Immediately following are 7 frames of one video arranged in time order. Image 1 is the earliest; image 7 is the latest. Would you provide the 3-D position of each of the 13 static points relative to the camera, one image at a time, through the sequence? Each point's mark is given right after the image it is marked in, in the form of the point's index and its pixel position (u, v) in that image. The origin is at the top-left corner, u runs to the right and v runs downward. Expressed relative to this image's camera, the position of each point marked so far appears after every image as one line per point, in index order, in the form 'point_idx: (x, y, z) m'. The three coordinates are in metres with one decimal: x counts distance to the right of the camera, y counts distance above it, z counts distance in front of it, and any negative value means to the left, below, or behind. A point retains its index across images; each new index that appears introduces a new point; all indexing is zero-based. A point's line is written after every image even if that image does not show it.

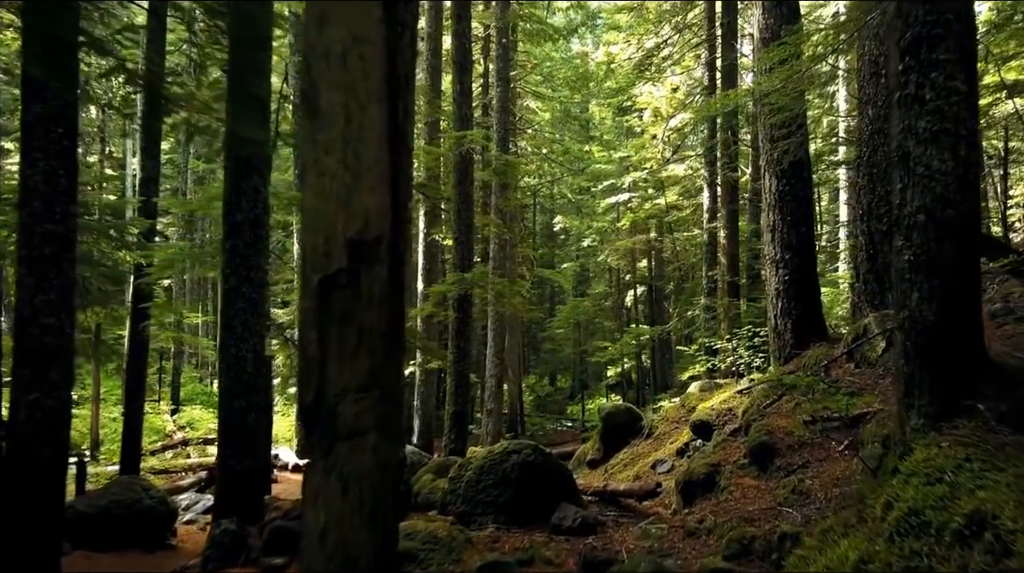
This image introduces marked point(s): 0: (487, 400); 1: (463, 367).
0: (-0.7, -3.1, +18.2) m
1: (-0.8, -1.3, +11.2) m
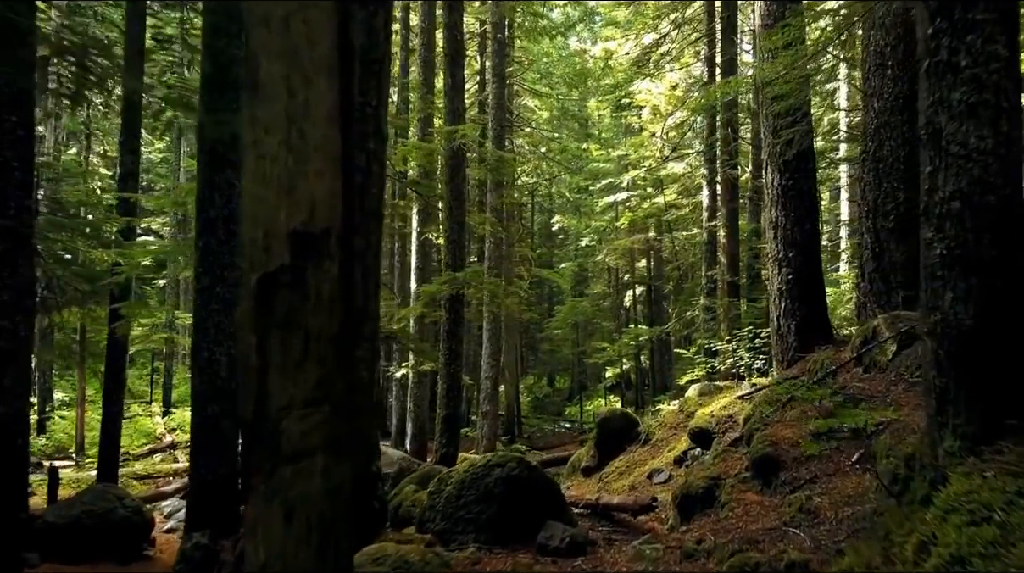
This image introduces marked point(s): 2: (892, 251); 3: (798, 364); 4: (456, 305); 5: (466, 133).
0: (-0.8, -3.1, +17.9) m
1: (-0.9, -1.3, +10.9) m
2: (+4.7, +0.4, +8.4) m
3: (+3.2, -0.9, +7.5) m
4: (-0.9, -0.3, +11.1) m
5: (-0.7, +2.5, +10.8) m
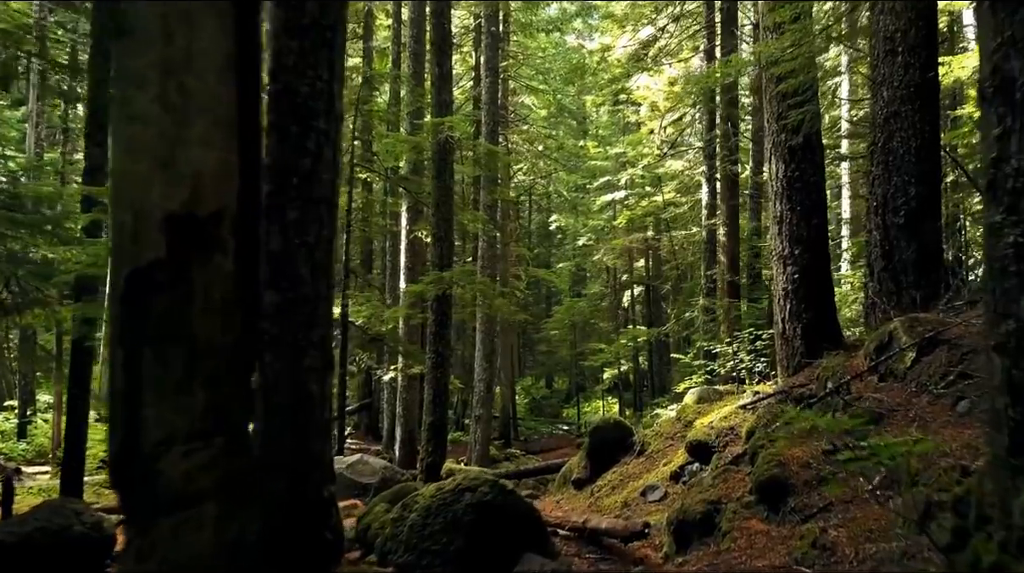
0: (-0.9, -3.1, +17.4) m
1: (-1.1, -1.3, +10.4) m
2: (+4.6, +0.4, +7.9) m
3: (+3.0, -0.9, +7.0) m
4: (-1.1, -0.3, +10.6) m
5: (-0.9, +2.5, +10.3) m
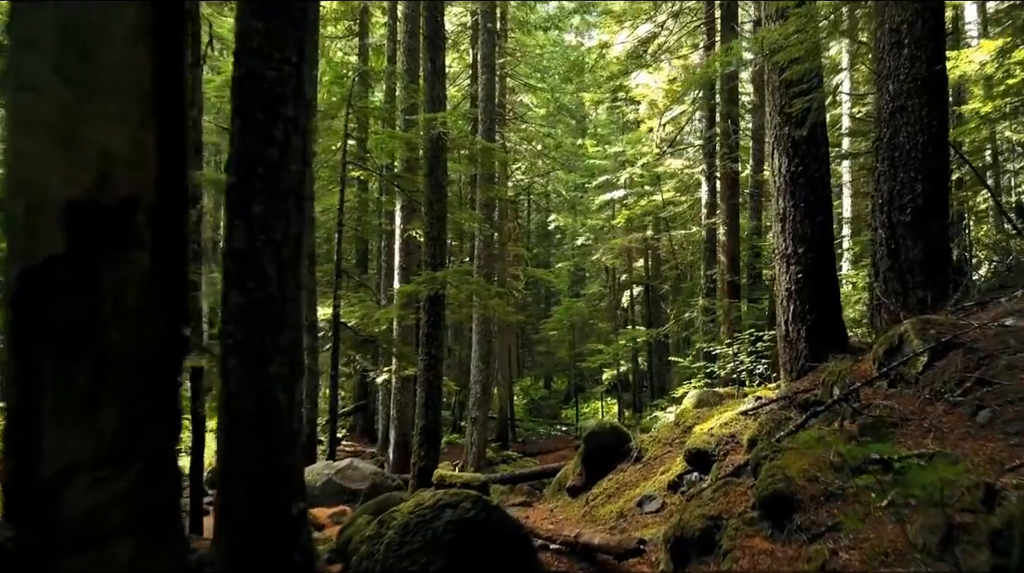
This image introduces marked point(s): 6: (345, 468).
0: (-1.0, -3.1, +17.1) m
1: (-1.2, -1.3, +10.1) m
2: (+4.5, +0.4, +7.6) m
3: (+2.9, -0.9, +6.7) m
4: (-1.2, -0.3, +10.3) m
5: (-1.0, +2.5, +10.0) m
6: (-2.3, -2.5, +9.3) m
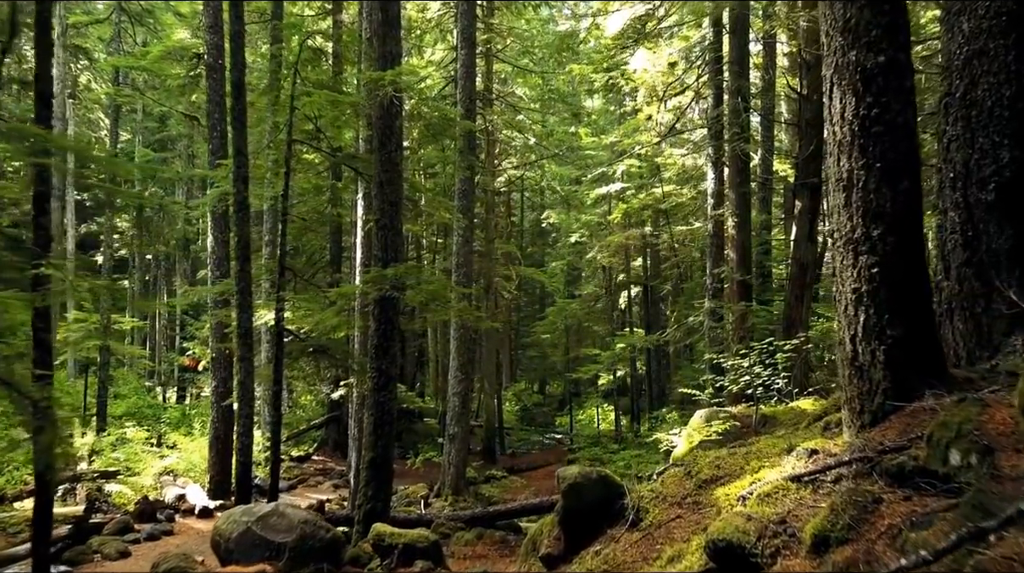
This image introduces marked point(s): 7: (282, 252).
0: (-1.4, -3.1, +15.2) m
1: (-1.5, -1.3, +8.3) m
2: (+4.1, +0.4, +5.8) m
3: (+2.6, -0.9, +4.8) m
4: (-1.6, -0.3, +8.5) m
5: (-1.4, +2.5, +8.2) m
6: (-2.7, -2.5, +7.5) m
7: (-3.7, +0.6, +10.9) m
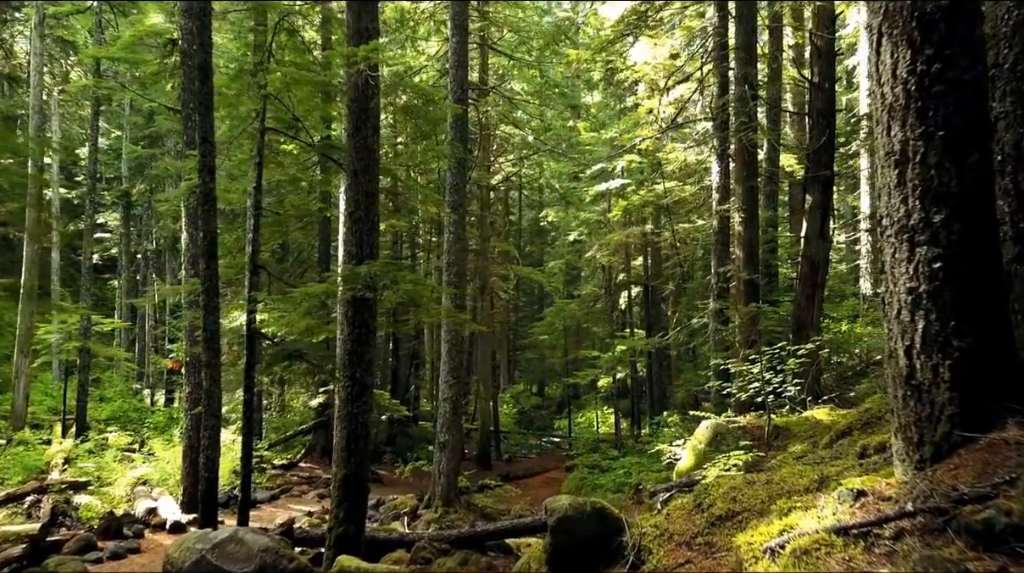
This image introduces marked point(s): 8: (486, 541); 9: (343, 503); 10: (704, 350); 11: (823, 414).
0: (-1.5, -3.1, +14.4) m
1: (-1.7, -1.3, +7.5) m
2: (+4.0, +0.4, +5.0) m
3: (+2.4, -0.9, +4.1) m
4: (-1.7, -0.3, +7.7) m
5: (-1.5, +2.5, +7.4) m
6: (-2.8, -2.5, +6.7) m
7: (-3.8, +0.6, +10.1) m
8: (-0.3, -3.2, +8.4) m
9: (-1.8, -2.4, +7.4) m
10: (+4.3, -1.4, +15.3) m
11: (+3.9, -1.6, +8.5) m
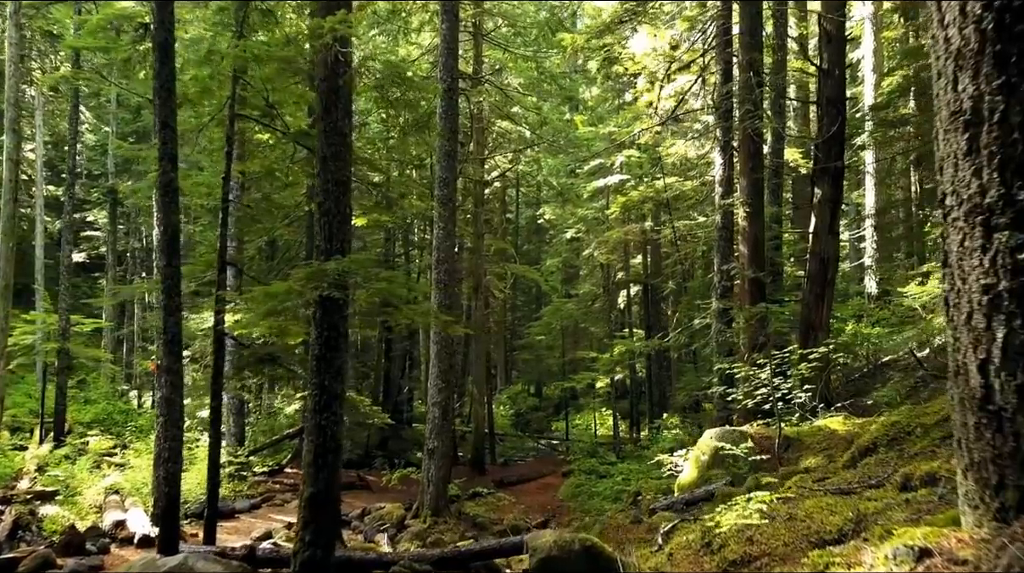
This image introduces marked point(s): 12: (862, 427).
0: (-1.7, -3.0, +13.7) m
1: (-1.8, -1.3, +6.8) m
2: (+3.8, +0.5, +4.3) m
3: (+2.3, -0.9, +3.4) m
4: (-1.8, -0.3, +7.0) m
5: (-1.6, +2.5, +6.7) m
6: (-3.0, -2.5, +6.0) m
7: (-4.0, +0.6, +9.4) m
8: (-0.5, -3.1, +7.7) m
9: (-2.0, -2.4, +6.7) m
10: (+4.2, -1.4, +14.6) m
11: (+3.8, -1.6, +7.8) m
12: (+3.8, -1.5, +7.3) m
